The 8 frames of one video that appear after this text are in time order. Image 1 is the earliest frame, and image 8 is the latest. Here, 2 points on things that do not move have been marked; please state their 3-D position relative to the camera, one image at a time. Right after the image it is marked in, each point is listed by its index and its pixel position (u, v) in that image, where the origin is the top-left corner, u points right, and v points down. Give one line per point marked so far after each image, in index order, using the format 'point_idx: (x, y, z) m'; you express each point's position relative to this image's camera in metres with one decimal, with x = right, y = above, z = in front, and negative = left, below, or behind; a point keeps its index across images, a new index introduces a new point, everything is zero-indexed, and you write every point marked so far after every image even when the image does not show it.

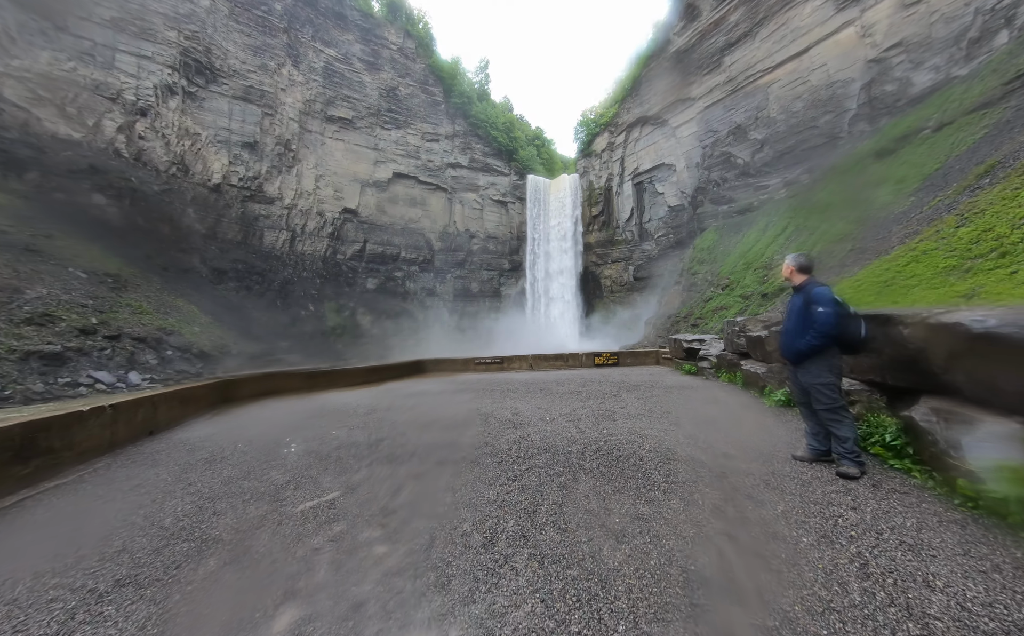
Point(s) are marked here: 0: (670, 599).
0: (+0.7, -1.2, +1.4) m
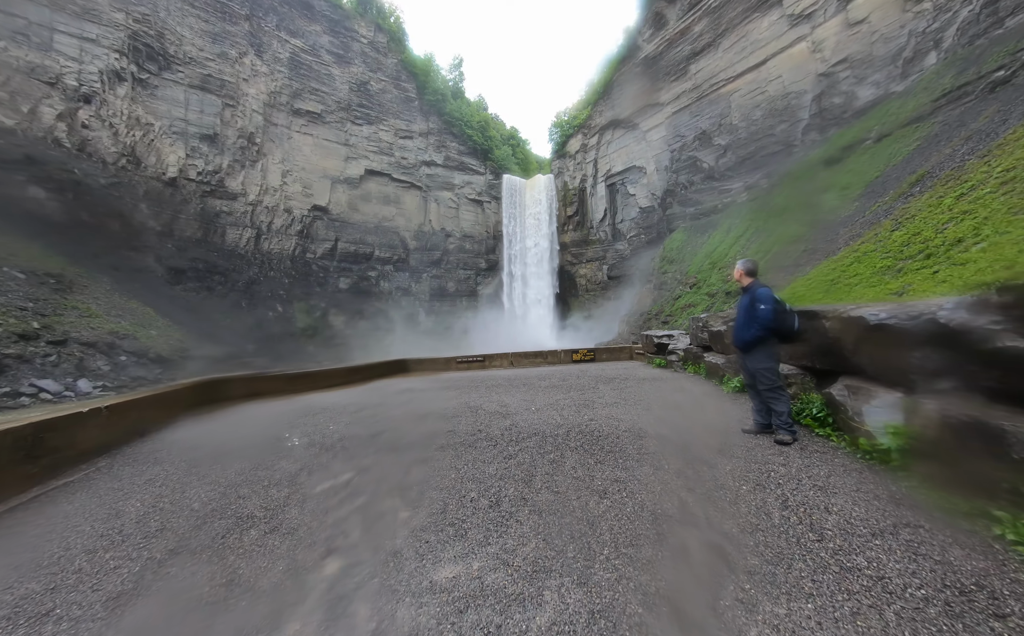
0: (+0.7, -1.2, +1.8) m
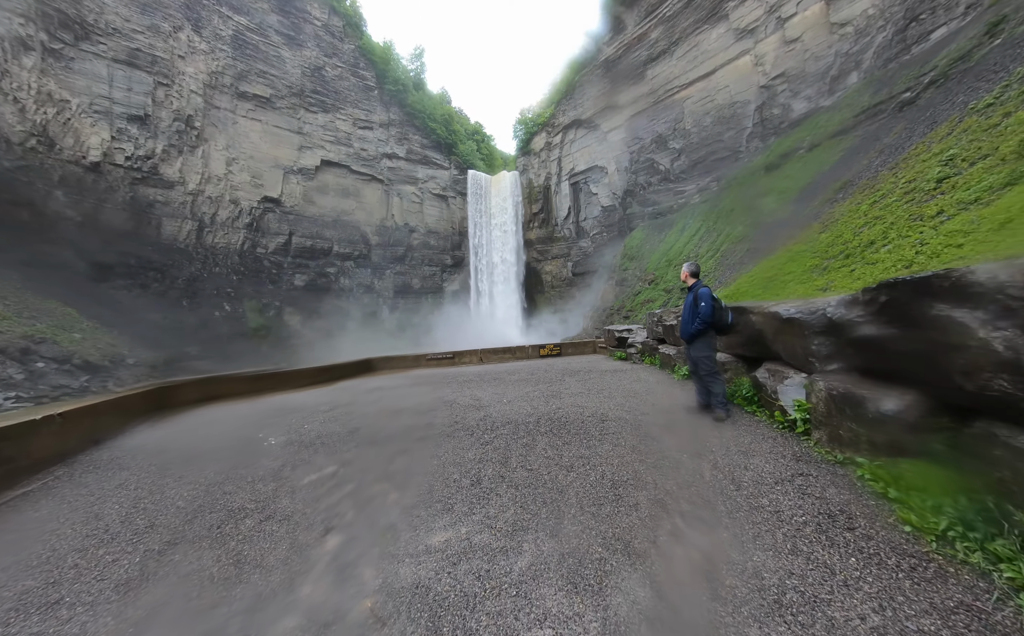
0: (+0.6, -1.2, +2.1) m
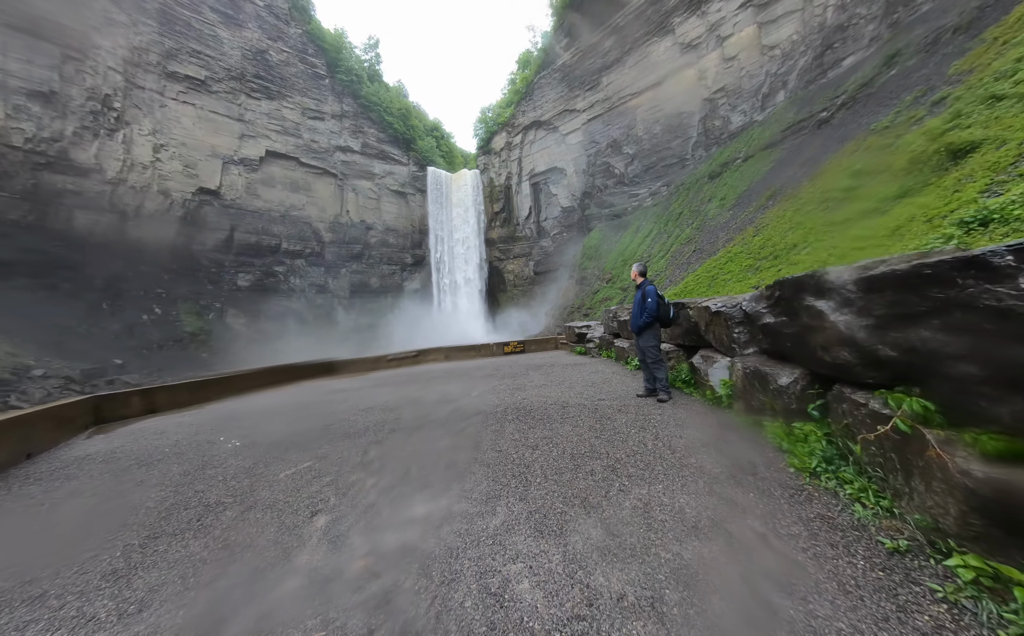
0: (+0.4, -1.1, +2.4) m
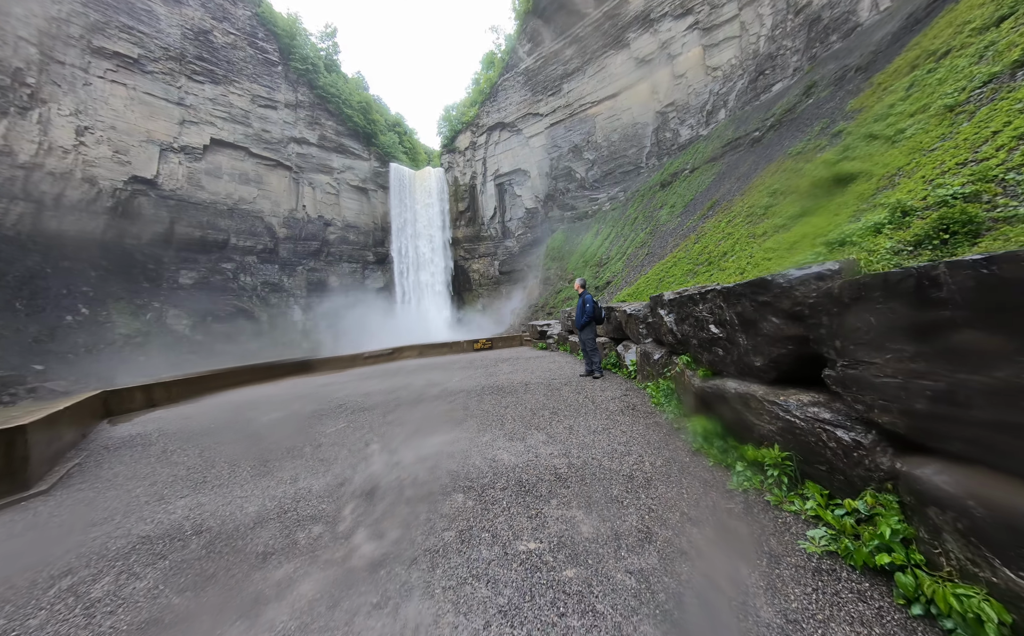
0: (+0.1, -1.1, +3.7) m
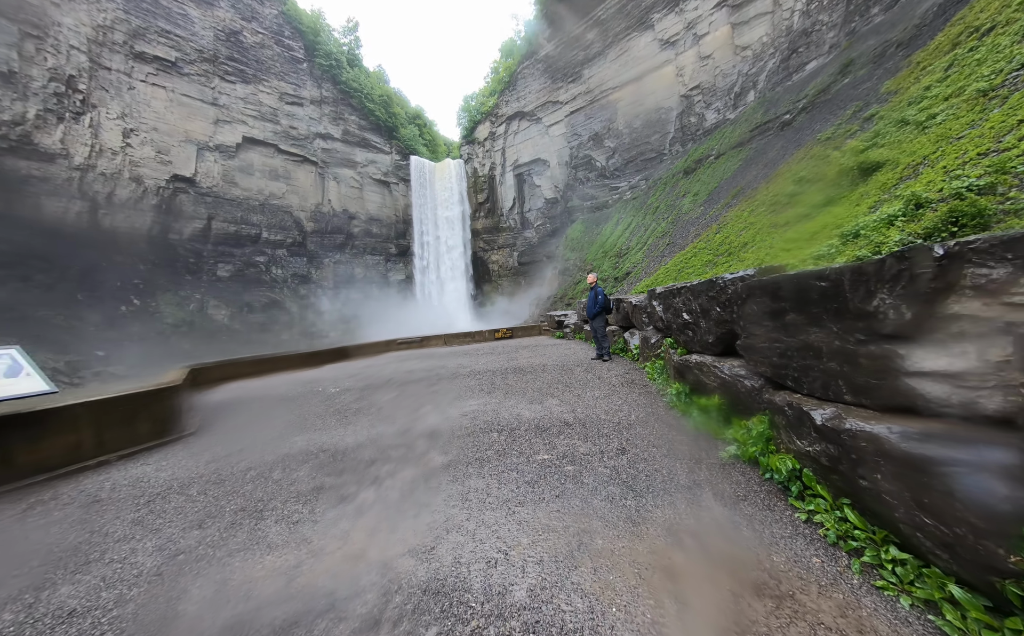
0: (+0.4, -1.0, +4.5) m
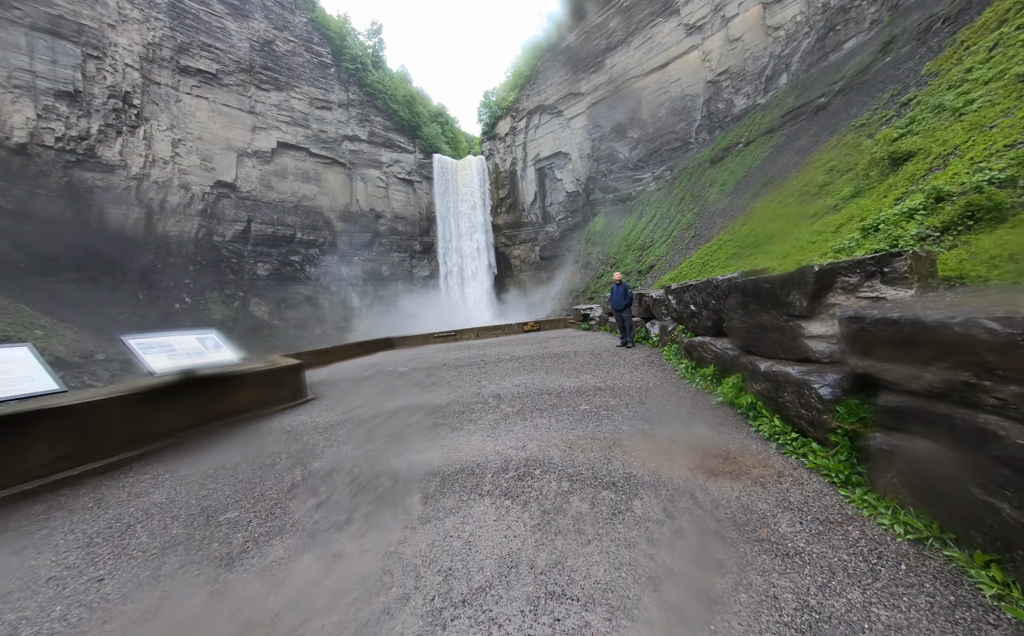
0: (+1.1, -0.8, +5.4) m
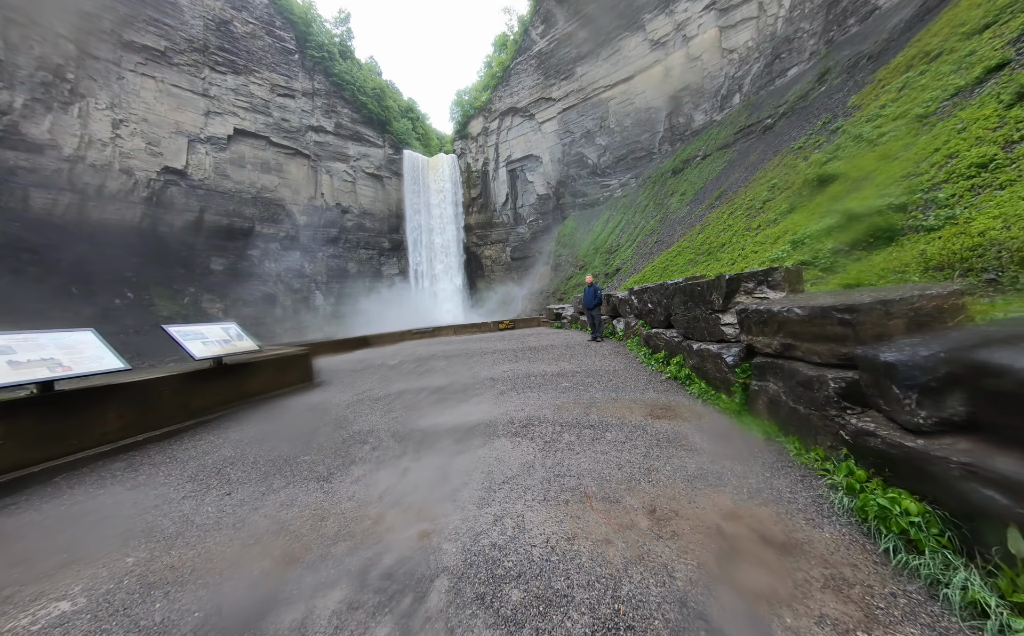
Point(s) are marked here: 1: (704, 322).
0: (+0.8, -0.8, +6.2) m
1: (+2.0, 0.0, +3.2) m
